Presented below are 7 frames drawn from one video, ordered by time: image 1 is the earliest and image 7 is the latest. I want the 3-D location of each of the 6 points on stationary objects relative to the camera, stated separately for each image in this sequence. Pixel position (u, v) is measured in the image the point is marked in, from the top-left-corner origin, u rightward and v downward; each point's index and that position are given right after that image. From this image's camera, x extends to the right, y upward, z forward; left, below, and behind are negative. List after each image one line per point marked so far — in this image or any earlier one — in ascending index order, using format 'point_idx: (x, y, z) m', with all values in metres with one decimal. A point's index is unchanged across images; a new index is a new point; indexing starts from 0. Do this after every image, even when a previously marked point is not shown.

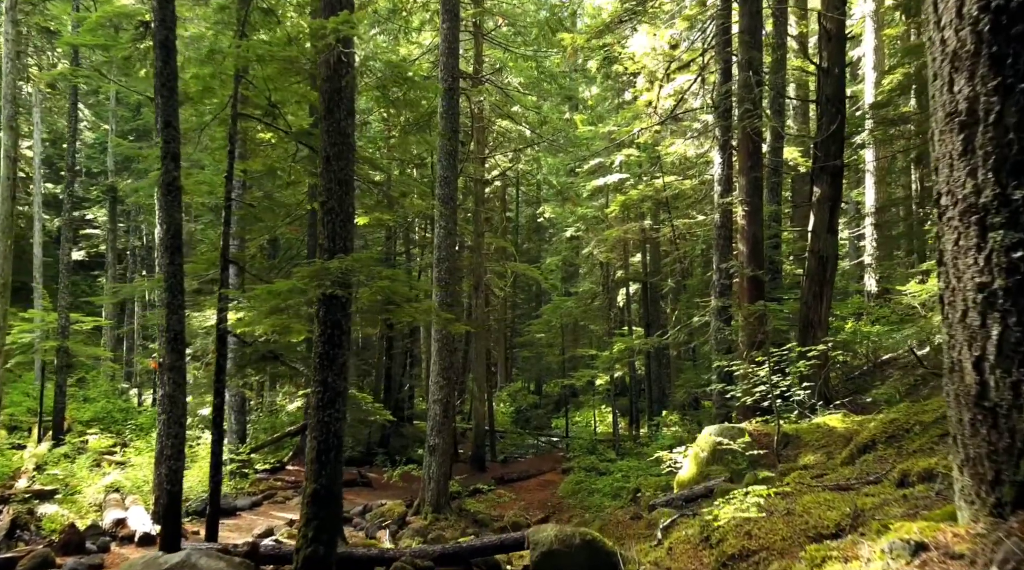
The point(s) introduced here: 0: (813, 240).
0: (+4.8, +0.7, +14.1) m
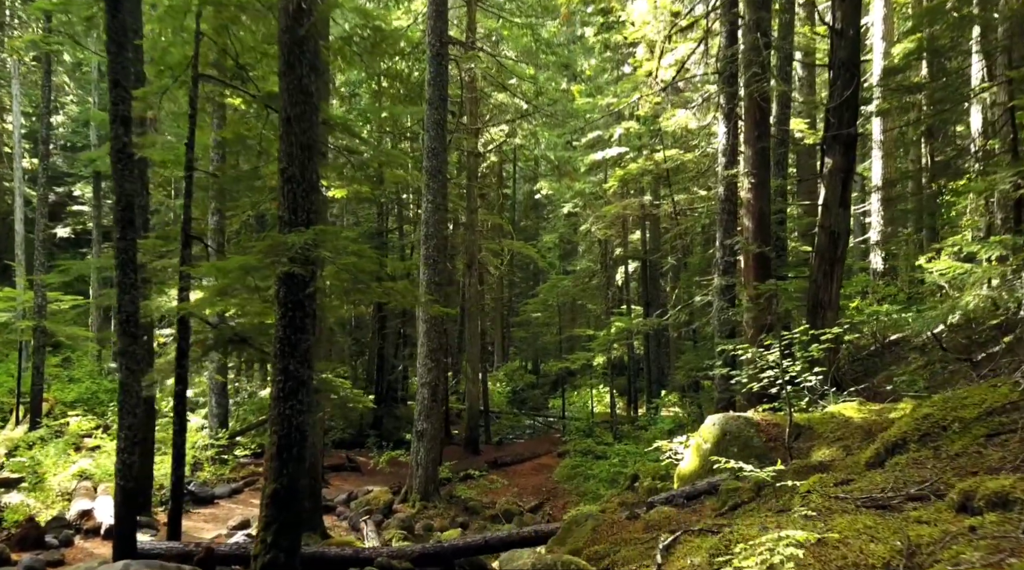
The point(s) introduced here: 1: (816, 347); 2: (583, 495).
0: (+4.7, +1.1, +13.2) m
1: (+3.5, -0.7, +10.1) m
2: (+1.5, -4.4, +18.5) m
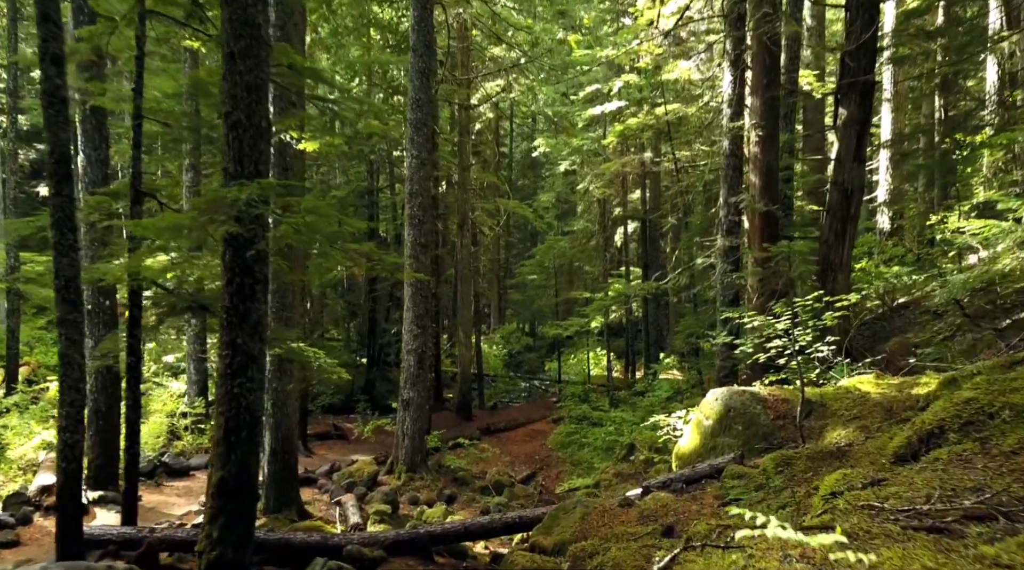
0: (+4.5, +1.6, +12.2) m
1: (+3.3, -0.3, +9.2) m
2: (+1.3, -3.6, +17.7) m
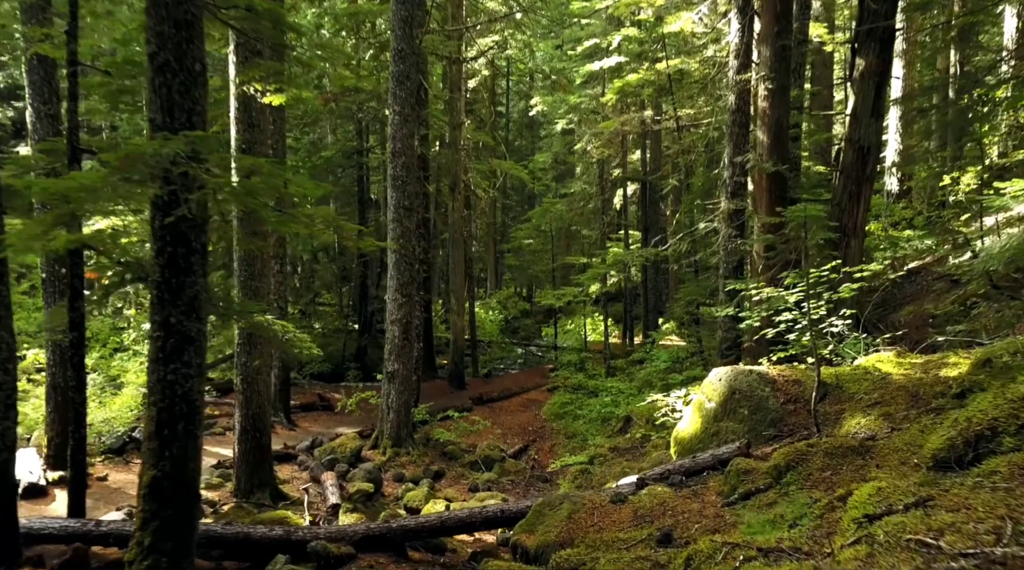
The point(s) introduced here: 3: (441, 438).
0: (+4.3, +2.0, +11.2) m
1: (+3.2, 0.0, +8.3) m
2: (+1.1, -2.9, +17.0) m
3: (-1.3, -2.9, +16.6) m
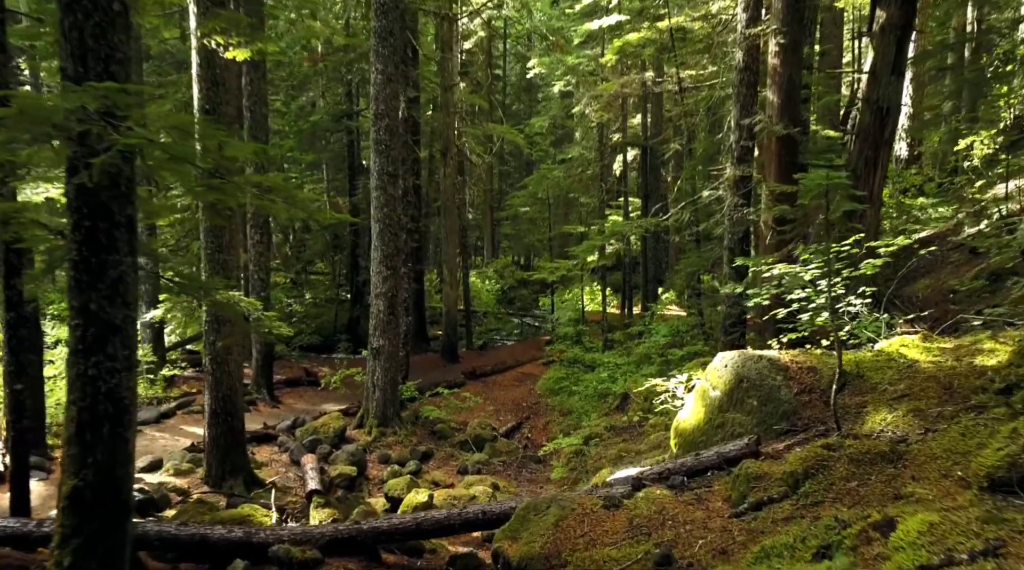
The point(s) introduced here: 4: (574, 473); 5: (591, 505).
0: (+4.2, +2.3, +10.3) m
1: (+3.0, +0.2, +7.5) m
2: (+1.0, -2.4, +16.2) m
3: (-1.5, -2.4, +15.9) m
4: (+0.9, -2.7, +12.6) m
5: (+0.6, -1.6, +6.4) m
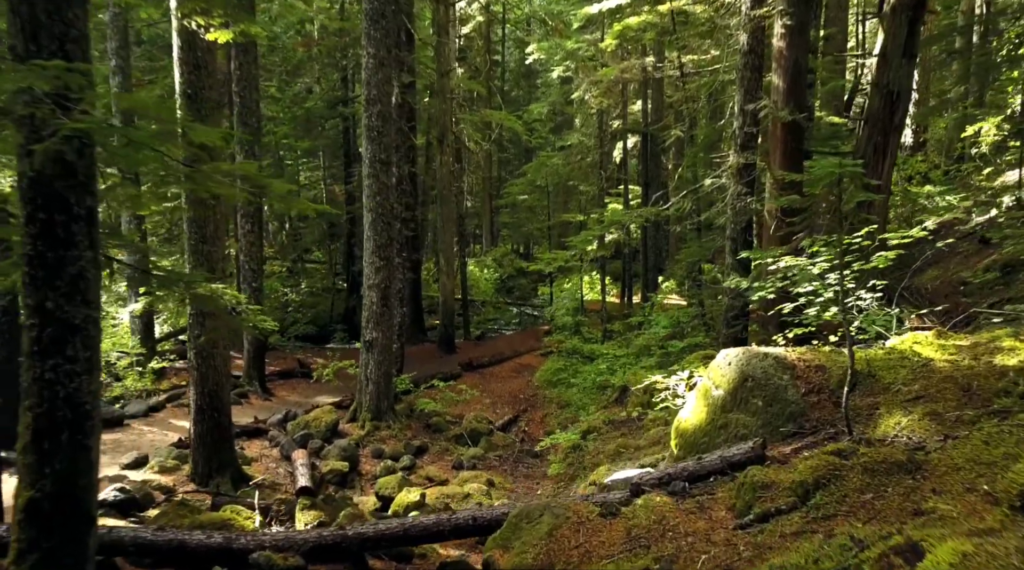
0: (+4.1, +2.4, +9.9) m
1: (+3.0, +0.2, +7.1) m
2: (+1.0, -2.2, +15.9) m
3: (-1.5, -2.2, +15.6) m
4: (+0.8, -2.6, +12.2) m
5: (+0.5, -1.6, +6.1) m
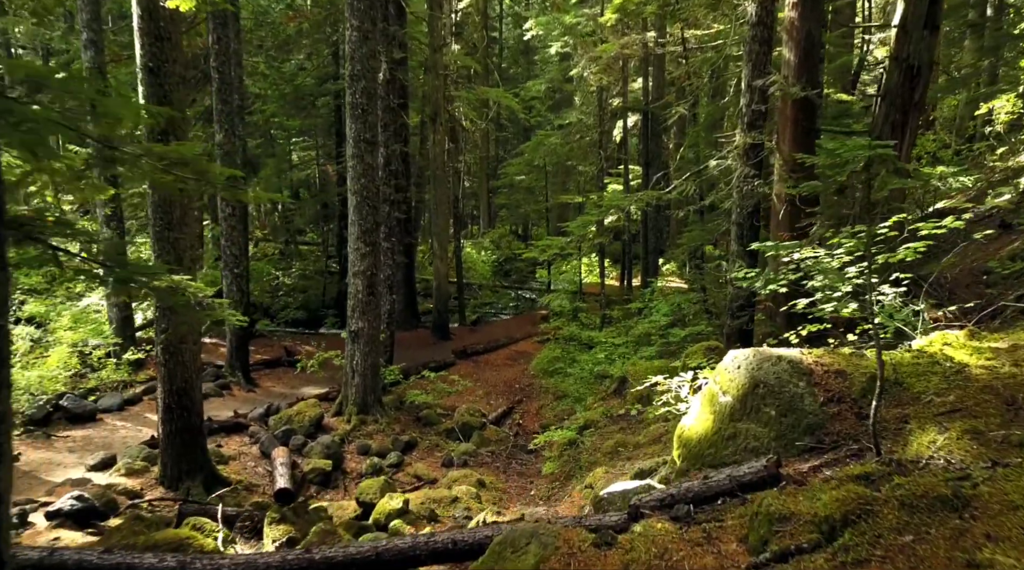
0: (+4.0, +2.5, +9.1) m
1: (+2.9, +0.3, +6.4) m
2: (+0.9, -2.0, +15.3) m
3: (-1.6, -2.0, +14.9) m
4: (+0.7, -2.4, +11.6) m
5: (+0.4, -1.5, +5.4) m
